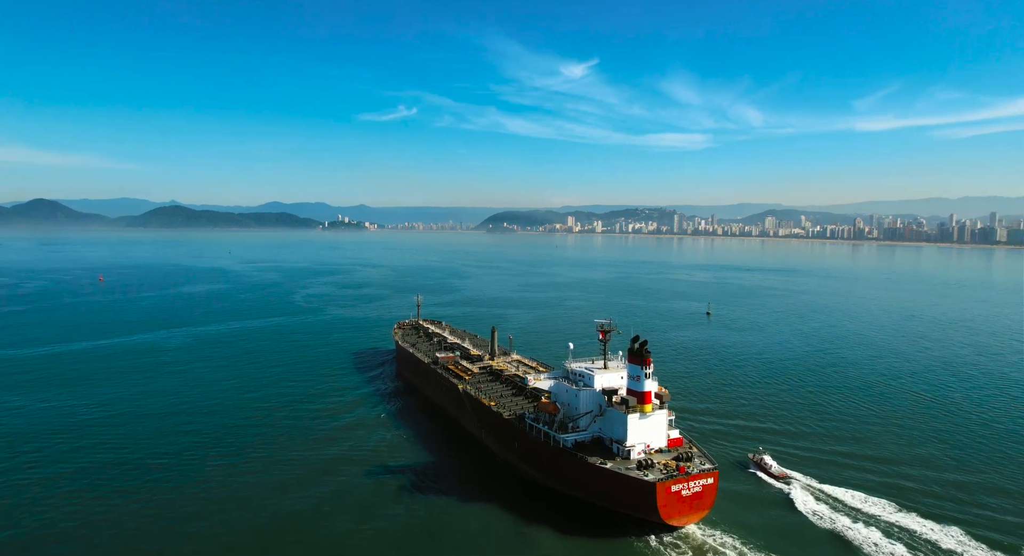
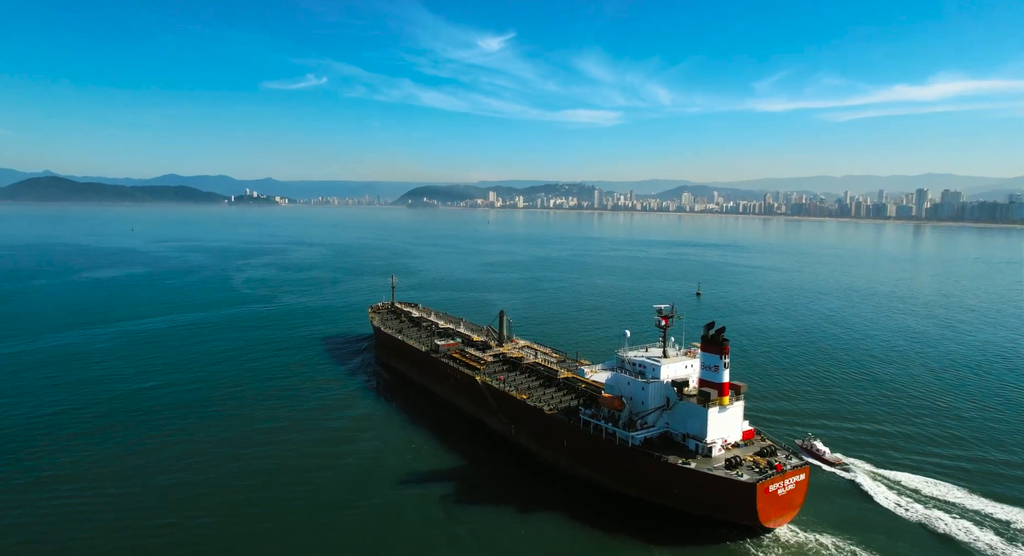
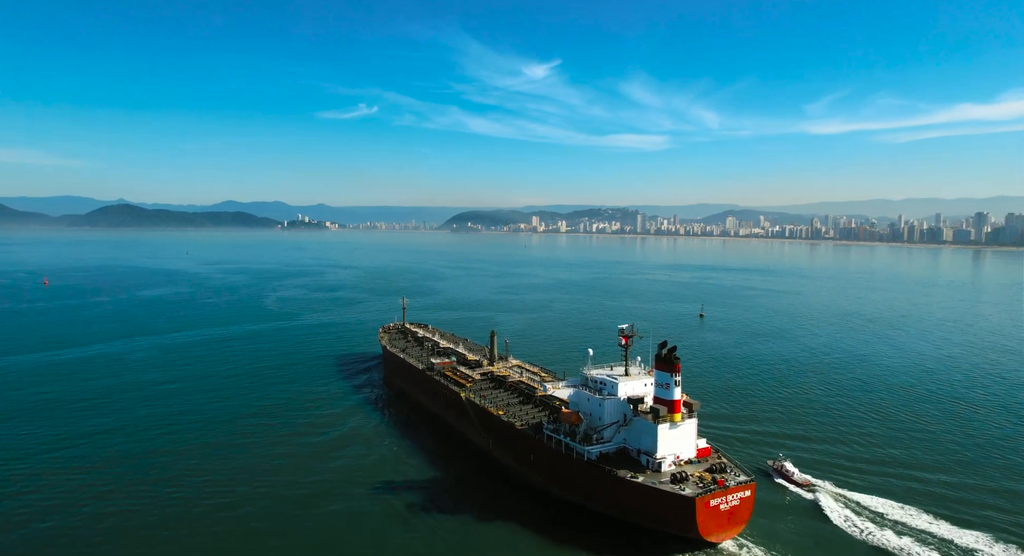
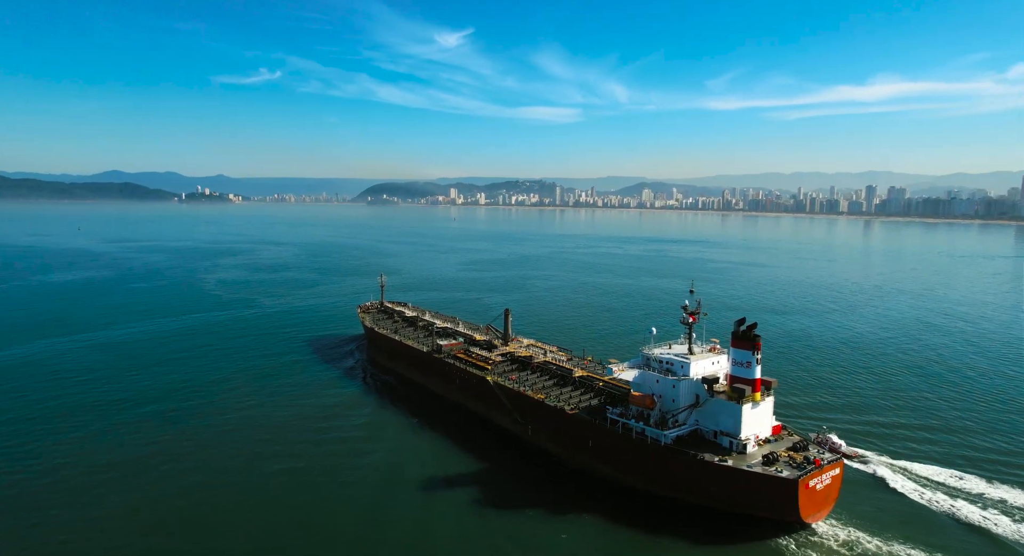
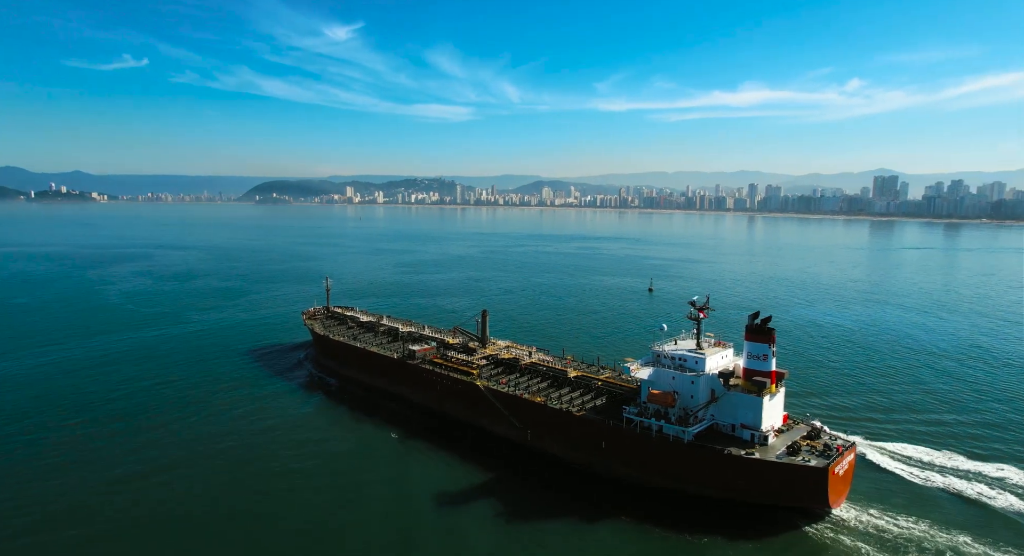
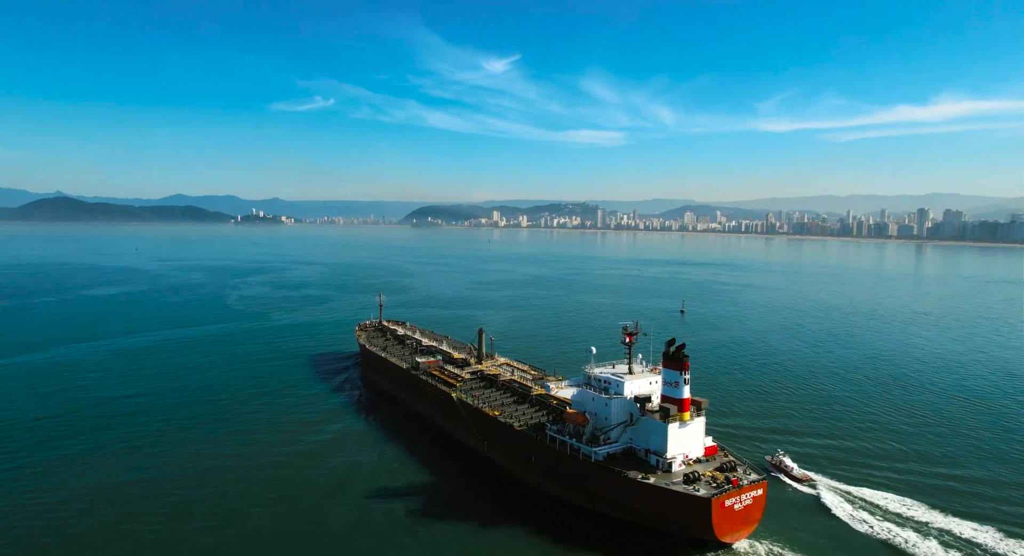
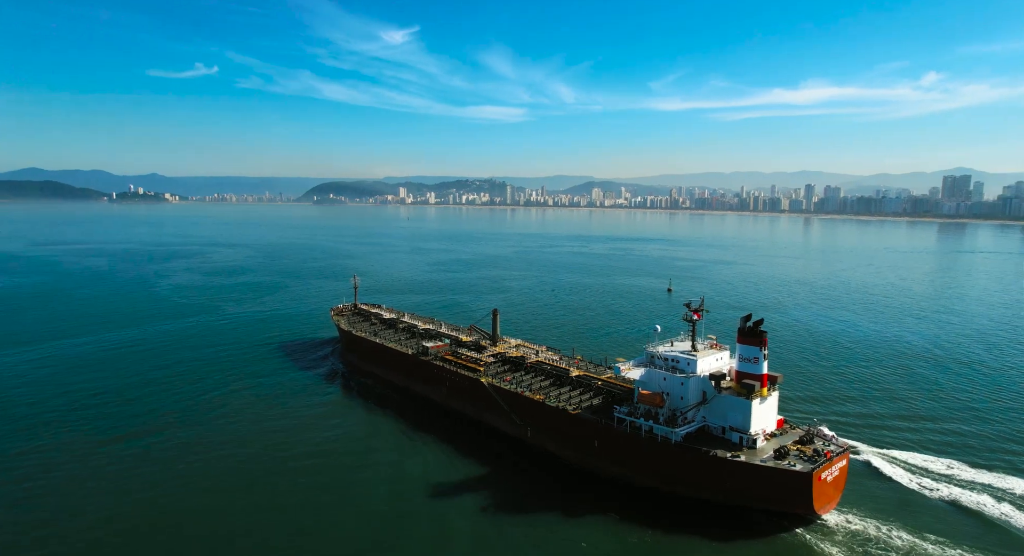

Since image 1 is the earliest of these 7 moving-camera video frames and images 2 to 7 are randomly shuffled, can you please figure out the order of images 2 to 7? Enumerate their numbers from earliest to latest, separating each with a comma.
3, 6, 2, 4, 7, 5
